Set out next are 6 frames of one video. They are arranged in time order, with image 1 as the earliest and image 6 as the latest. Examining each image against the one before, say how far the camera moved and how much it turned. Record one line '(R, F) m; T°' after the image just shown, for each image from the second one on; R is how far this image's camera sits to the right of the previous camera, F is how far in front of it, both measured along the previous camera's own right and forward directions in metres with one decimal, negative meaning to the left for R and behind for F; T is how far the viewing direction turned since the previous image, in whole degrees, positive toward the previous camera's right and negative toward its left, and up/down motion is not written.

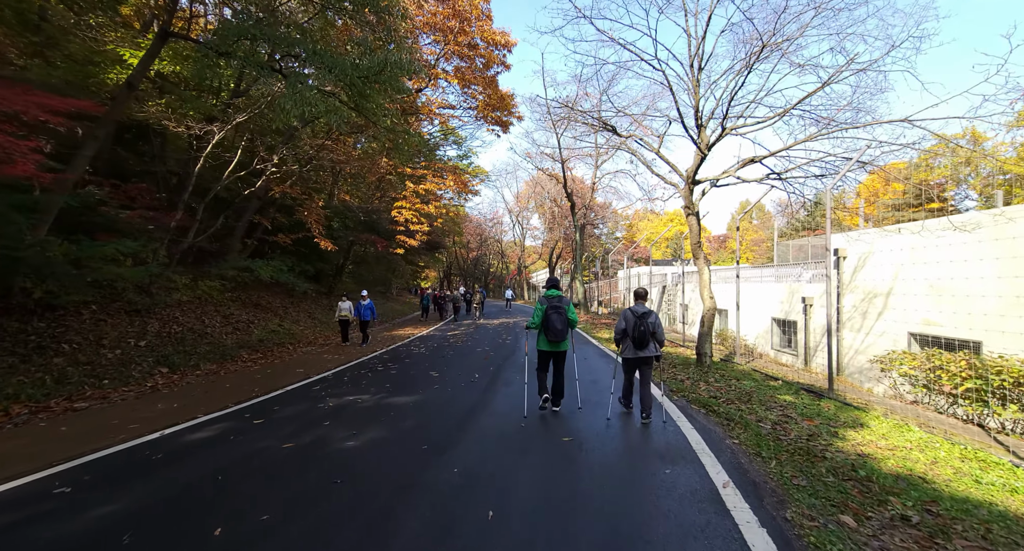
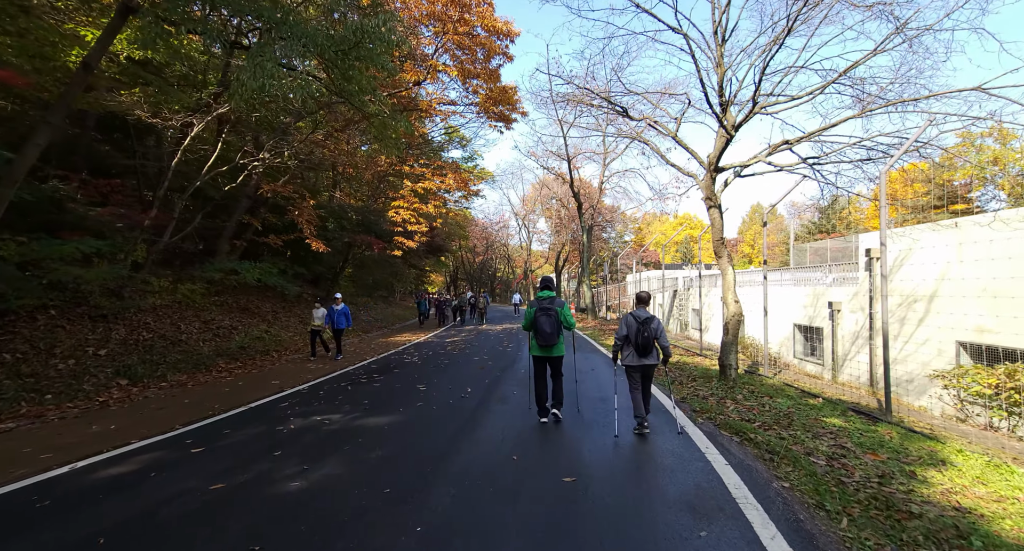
(+0.2, +1.0) m; -1°
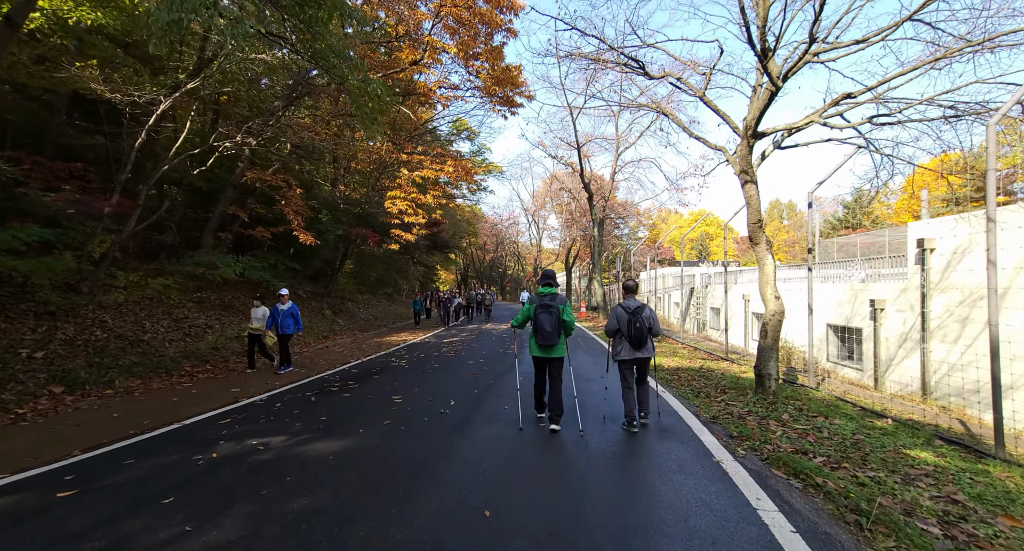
(+0.3, +1.3) m; -1°
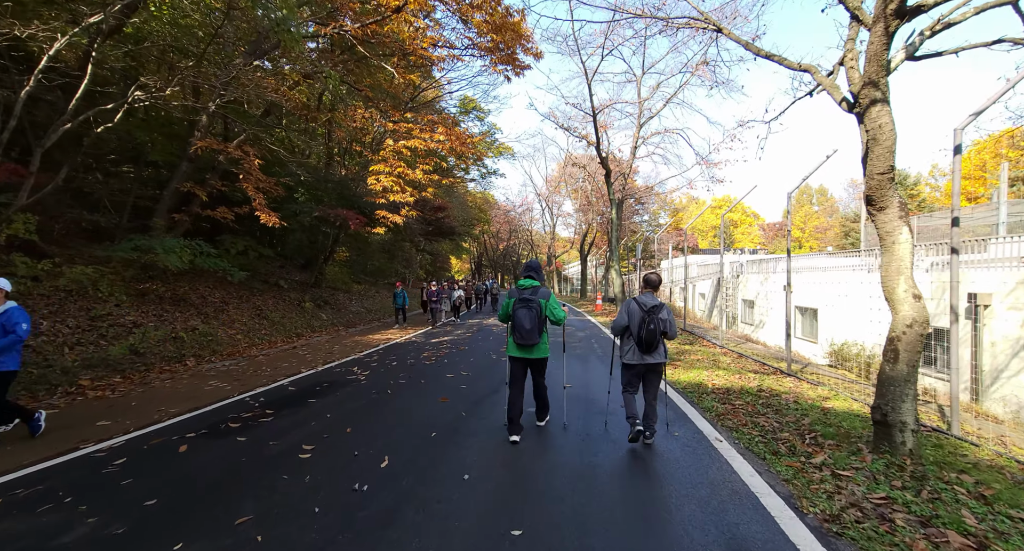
(+0.4, +2.5) m; -2°
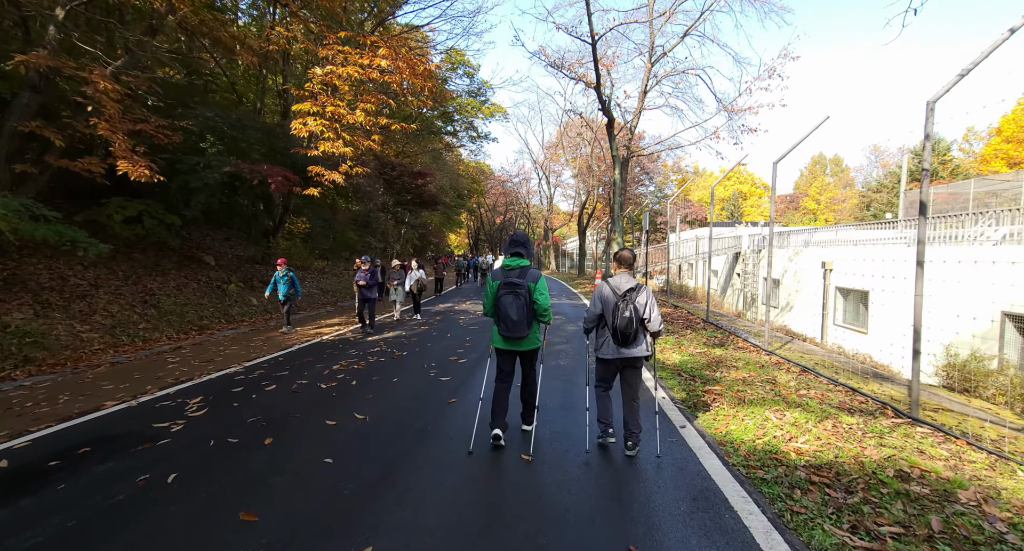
(+0.7, +3.5) m; 0°
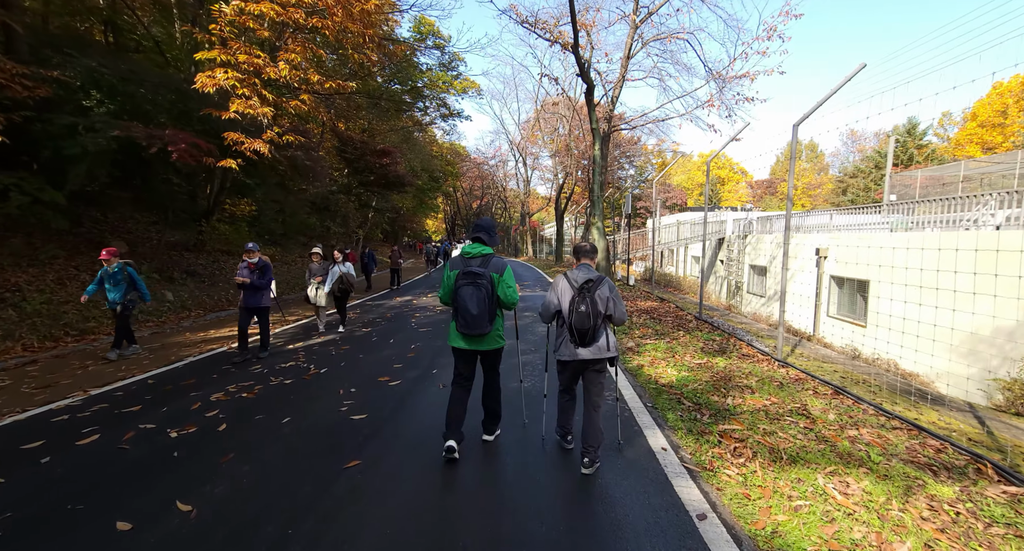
(+0.4, +1.8) m; +2°
